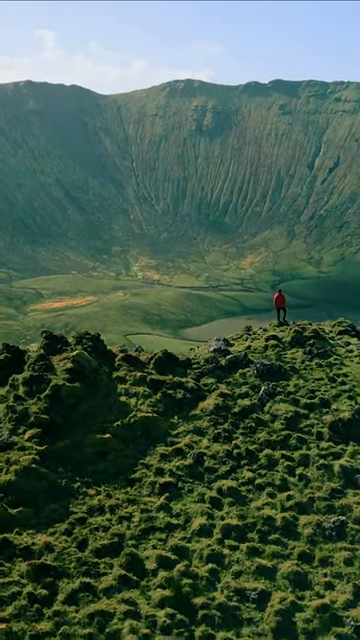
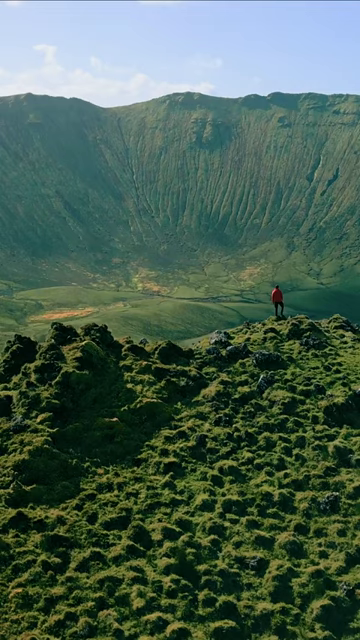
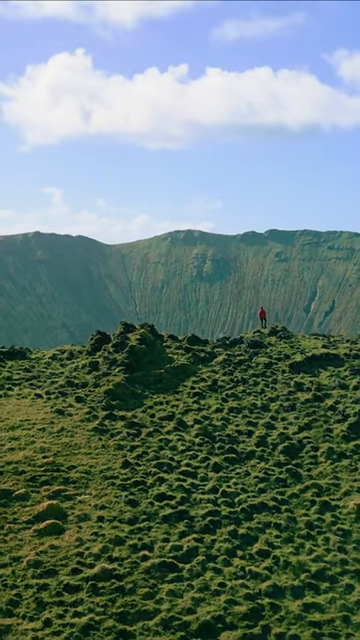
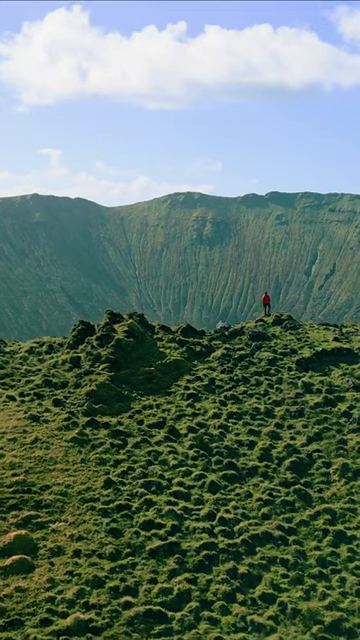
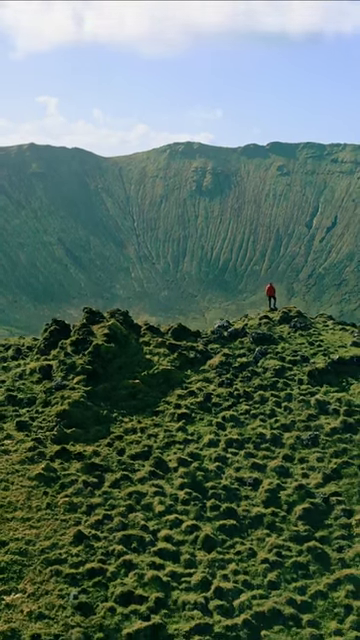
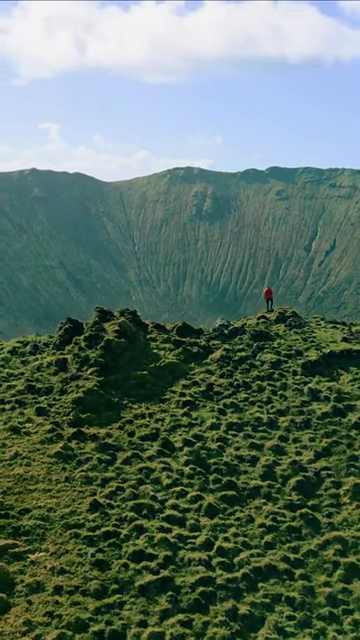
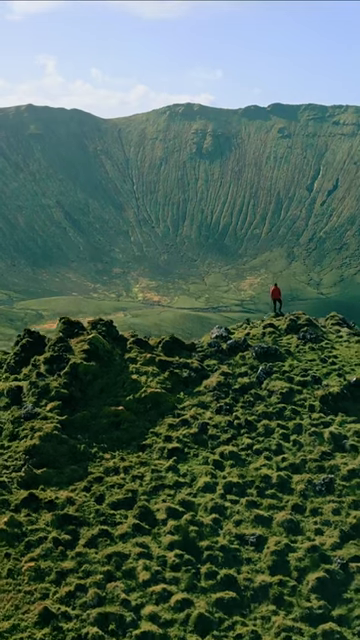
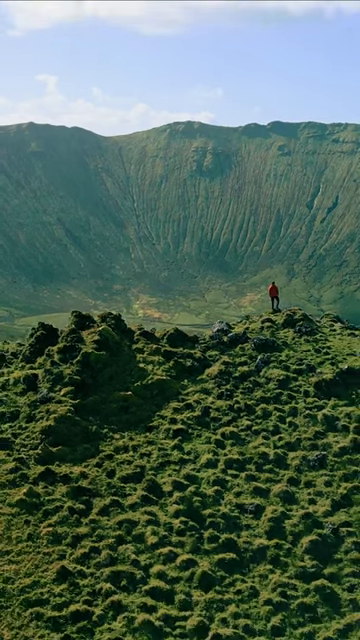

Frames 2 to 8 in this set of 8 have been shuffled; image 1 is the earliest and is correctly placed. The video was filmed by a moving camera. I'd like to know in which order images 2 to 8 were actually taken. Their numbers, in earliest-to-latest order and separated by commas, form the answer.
2, 7, 8, 5, 6, 4, 3
